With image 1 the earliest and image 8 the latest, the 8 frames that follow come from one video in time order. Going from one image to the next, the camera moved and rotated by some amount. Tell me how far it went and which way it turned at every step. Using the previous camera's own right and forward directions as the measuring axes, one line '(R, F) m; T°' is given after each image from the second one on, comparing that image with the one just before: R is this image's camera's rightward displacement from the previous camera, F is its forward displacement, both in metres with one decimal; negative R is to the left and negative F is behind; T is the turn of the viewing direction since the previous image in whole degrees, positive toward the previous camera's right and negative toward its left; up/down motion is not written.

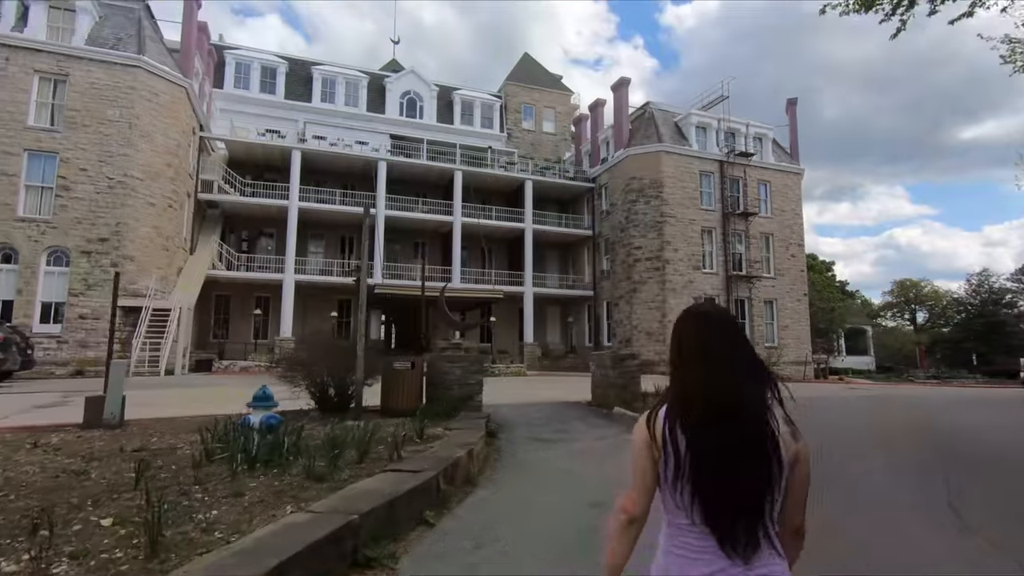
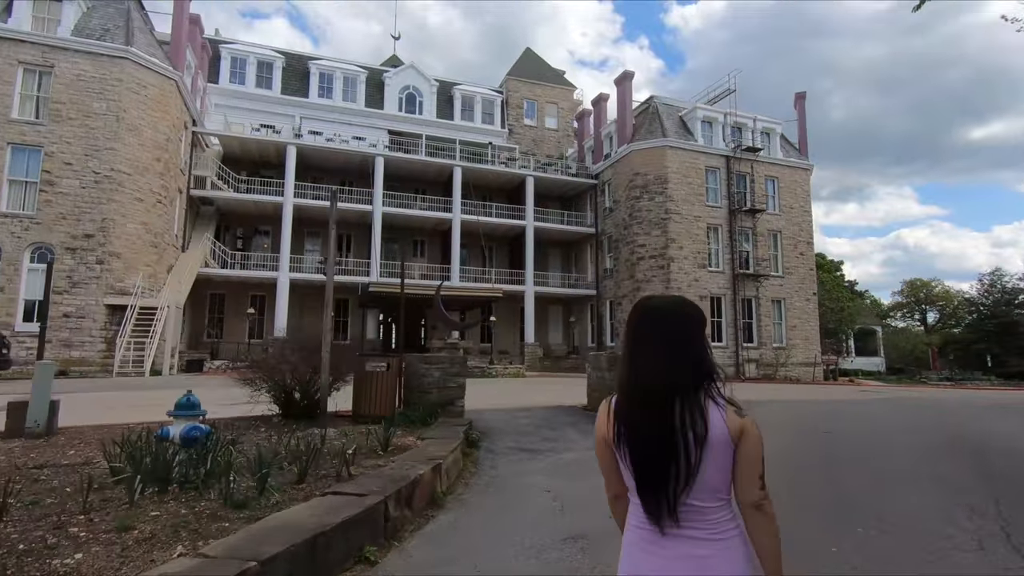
(+0.3, +0.7) m; -1°
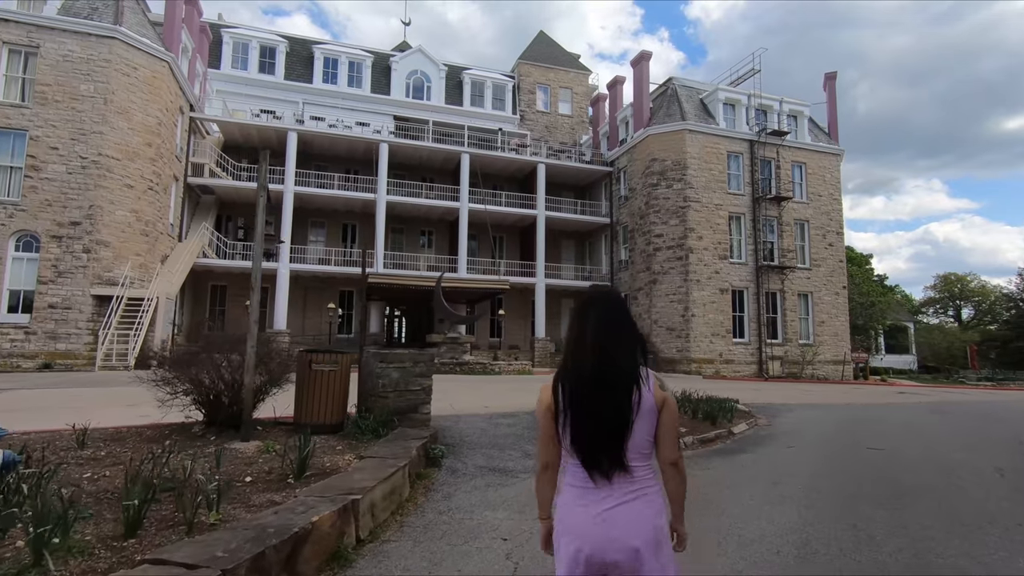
(+0.5, +1.2) m; -2°
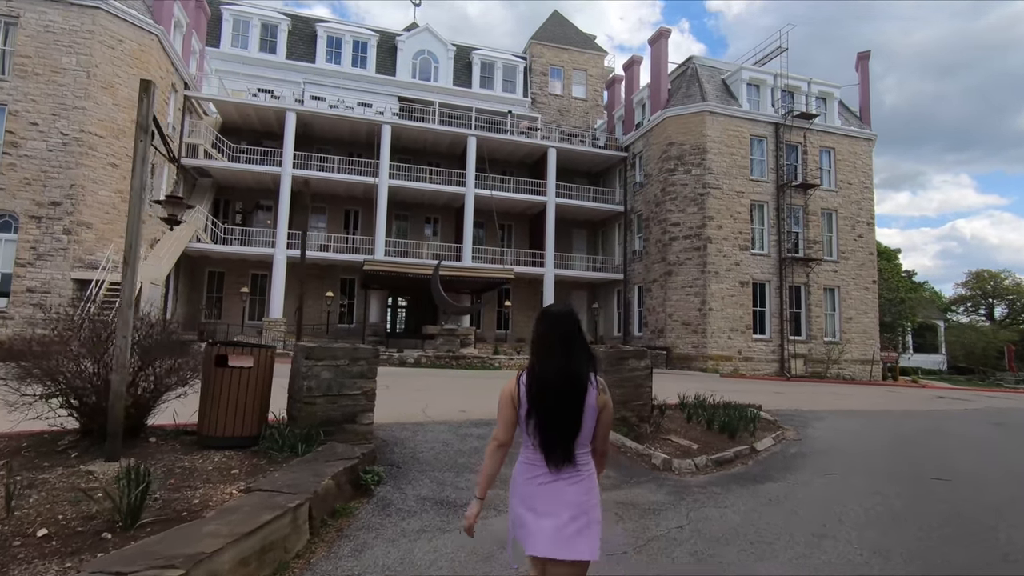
(+0.4, +1.3) m; -2°
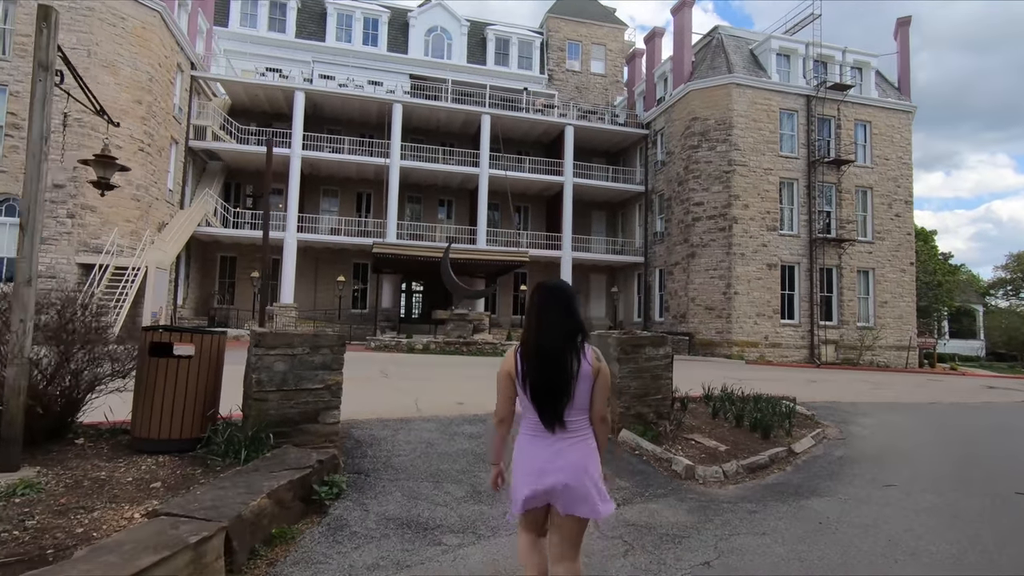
(+0.2, +0.8) m; -2°
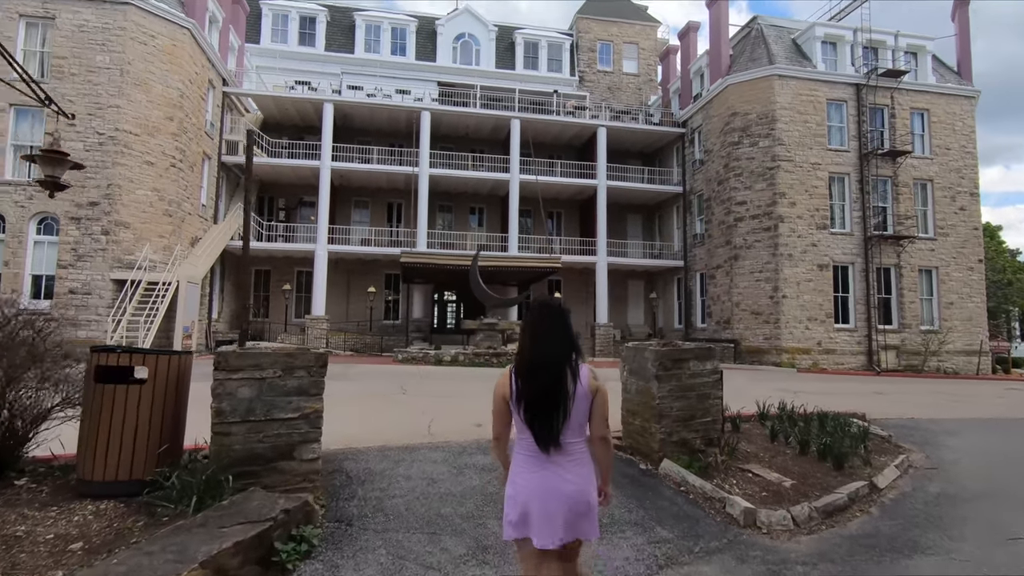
(+0.2, +0.7) m; -4°
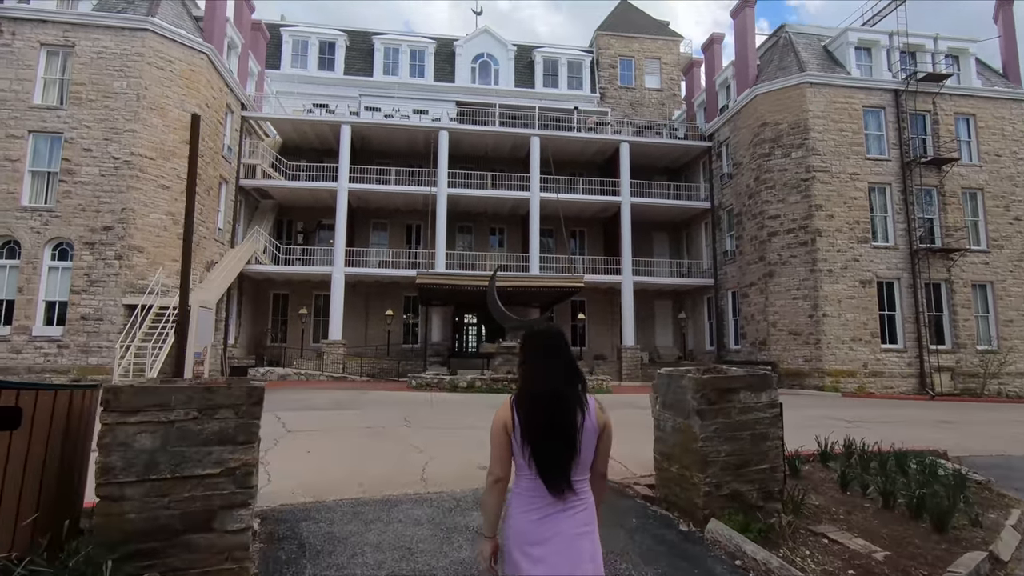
(+0.1, +0.8) m; -3°
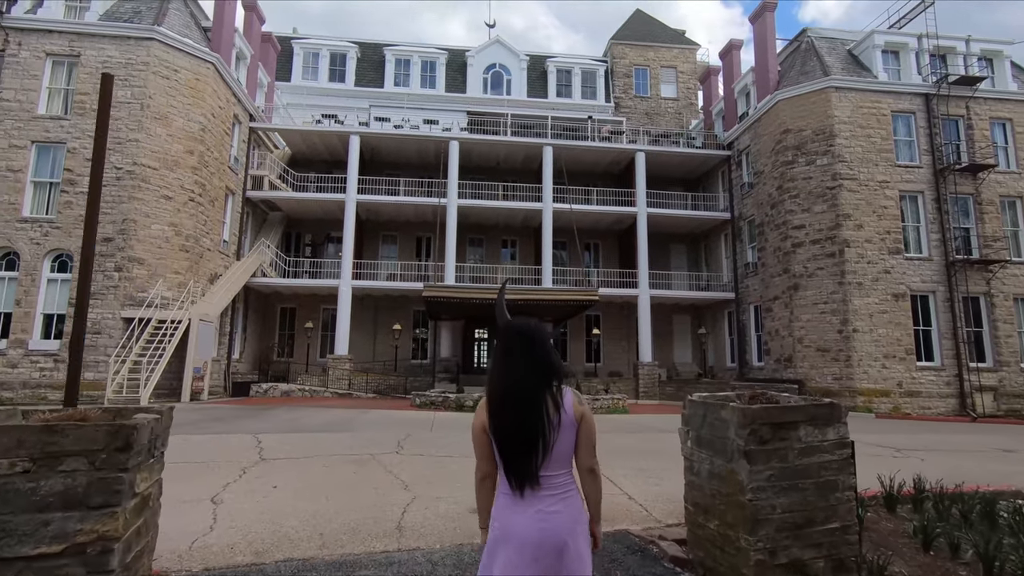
(+0.1, +0.8) m; -2°
